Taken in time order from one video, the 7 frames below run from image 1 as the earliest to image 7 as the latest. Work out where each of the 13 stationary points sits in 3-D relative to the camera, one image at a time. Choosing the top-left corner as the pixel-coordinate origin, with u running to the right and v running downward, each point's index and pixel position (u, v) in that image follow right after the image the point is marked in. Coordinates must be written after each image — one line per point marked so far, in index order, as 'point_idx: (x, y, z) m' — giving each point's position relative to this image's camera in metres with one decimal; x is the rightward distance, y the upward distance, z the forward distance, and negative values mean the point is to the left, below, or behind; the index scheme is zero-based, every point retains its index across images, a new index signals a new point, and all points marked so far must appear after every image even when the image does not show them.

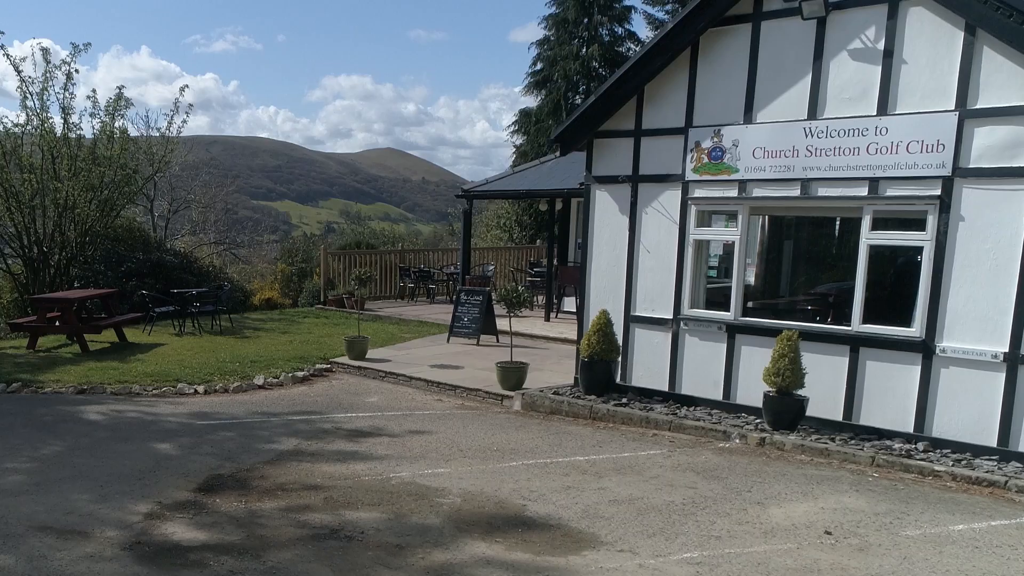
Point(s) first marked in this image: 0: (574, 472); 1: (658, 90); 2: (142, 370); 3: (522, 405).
0: (+0.4, -1.3, +6.7) m
1: (+1.4, +1.8, +8.6) m
2: (-4.3, -1.0, +10.8) m
3: (+0.1, -1.1, +9.0) m
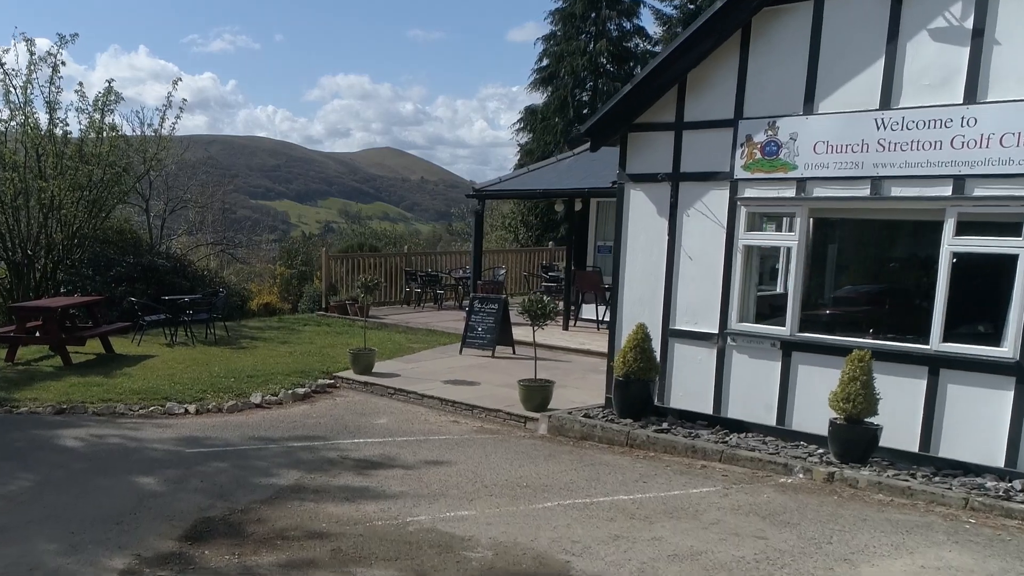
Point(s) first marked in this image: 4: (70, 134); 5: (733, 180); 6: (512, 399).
0: (+0.7, -1.4, +5.8) m
1: (+1.6, +1.7, +7.7) m
2: (-4.1, -1.0, +9.9) m
3: (+0.3, -1.2, +8.1) m
4: (-7.1, +2.5, +15.1) m
5: (+1.8, +0.9, +7.5) m
6: (0.0, -1.1, +9.1) m
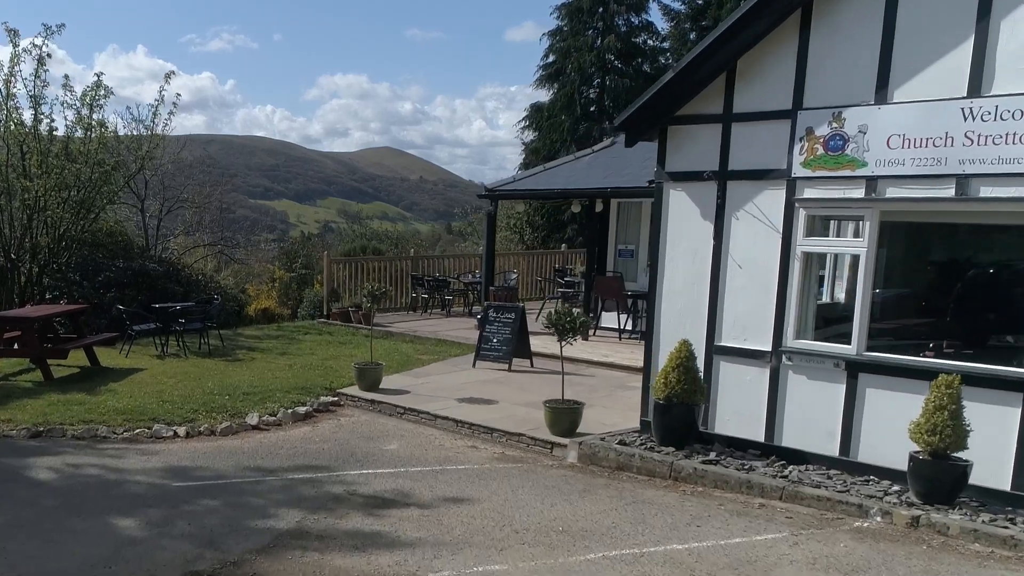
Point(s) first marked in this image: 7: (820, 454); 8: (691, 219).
0: (+0.9, -1.5, +4.9) m
1: (+1.8, +1.7, +6.9) m
2: (-3.9, -1.1, +9.0) m
3: (+0.5, -1.3, +7.3) m
4: (-6.9, +2.4, +14.2) m
5: (+2.0, +0.8, +6.7) m
6: (+0.2, -1.2, +8.2) m
7: (+2.2, -1.2, +6.6) m
8: (+1.4, +0.5, +7.3) m
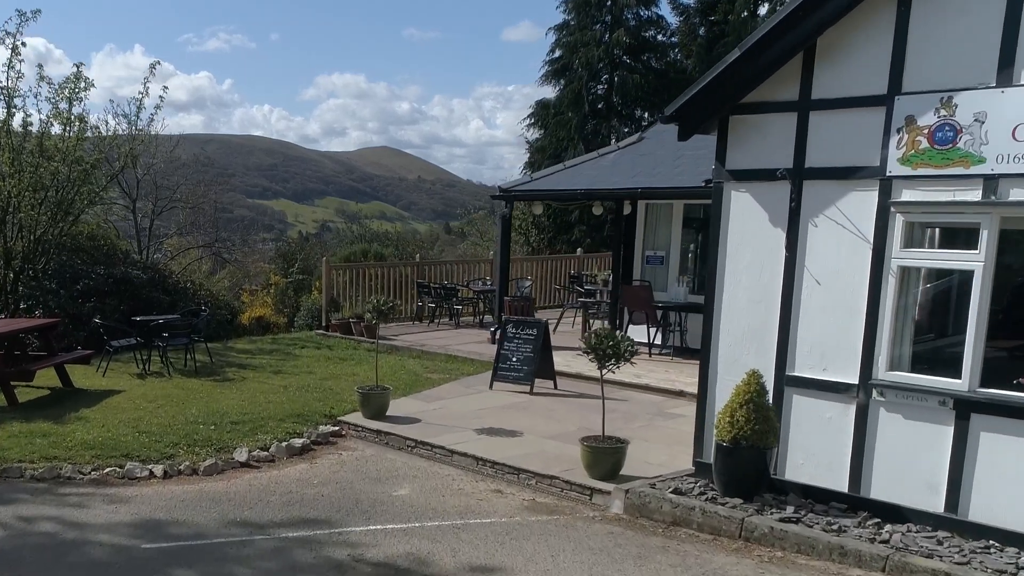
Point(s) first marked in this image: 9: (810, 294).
0: (+1.1, -1.6, +3.8) m
1: (+2.0, +1.5, +5.7) m
2: (-3.6, -1.3, +7.9) m
3: (+0.7, -1.4, +6.1) m
4: (-6.7, +2.3, +13.1) m
5: (+2.2, +0.7, +5.5) m
6: (+0.4, -1.3, +7.1) m
7: (+2.4, -1.3, +5.5) m
8: (+1.6, +0.4, +6.2) m
9: (+1.9, 0.0, +5.9) m
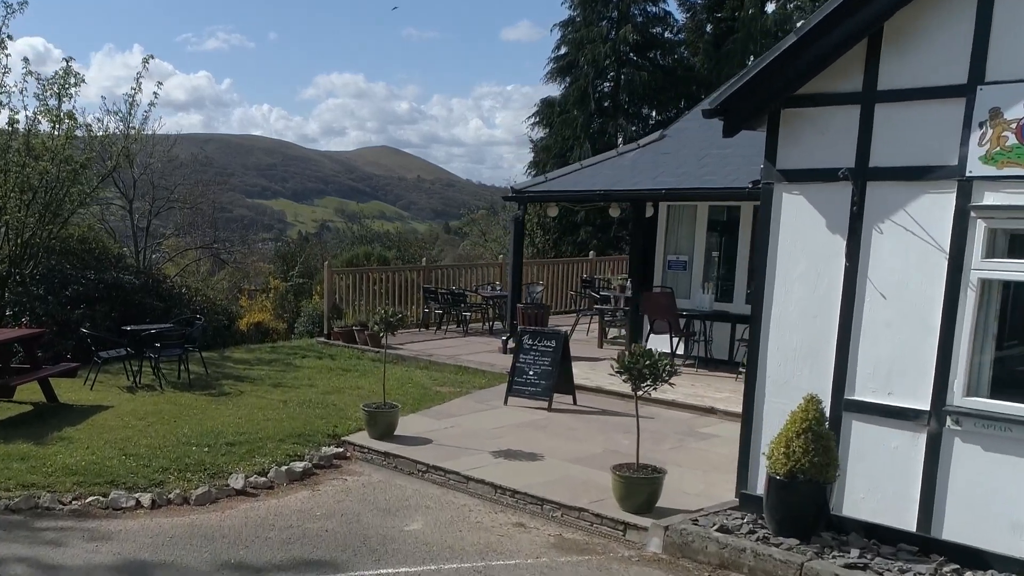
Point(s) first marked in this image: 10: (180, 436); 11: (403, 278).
0: (+1.3, -1.7, +3.2) m
1: (+2.2, +1.4, +5.1) m
2: (-3.5, -1.3, +7.2) m
3: (+0.9, -1.5, +5.5) m
4: (-6.6, +2.2, +12.4) m
5: (+2.4, +0.6, +4.9) m
6: (+0.6, -1.4, +6.5) m
7: (+2.6, -1.4, +4.8) m
8: (+1.8, +0.3, +5.5) m
9: (+2.0, -0.1, +5.3) m
10: (-2.8, -1.3, +7.9) m
11: (-1.5, +0.1, +13.2) m
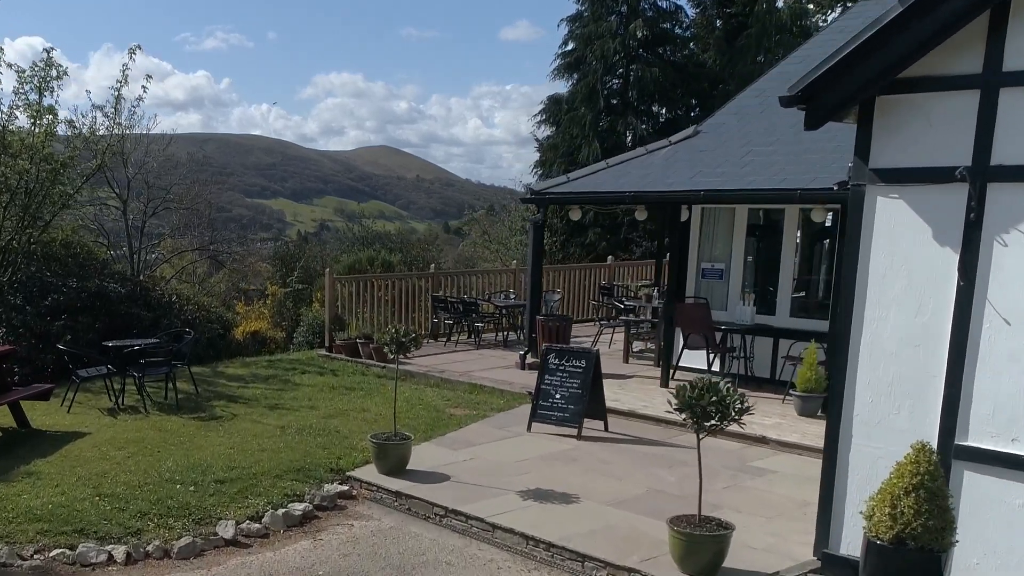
0: (+1.5, -1.8, +2.2) m
1: (+2.4, +1.3, +4.2) m
2: (-3.3, -1.5, +6.3) m
3: (+1.1, -1.6, +4.6) m
4: (-6.4, +2.1, +11.5) m
5: (+2.6, +0.5, +4.0) m
6: (+0.8, -1.5, +5.5) m
7: (+2.8, -1.5, +3.9) m
8: (+2.0, +0.2, +4.6) m
9: (+2.3, -0.2, +4.4) m
10: (-2.6, -1.4, +7.0) m
11: (-1.3, 0.0, +12.3) m
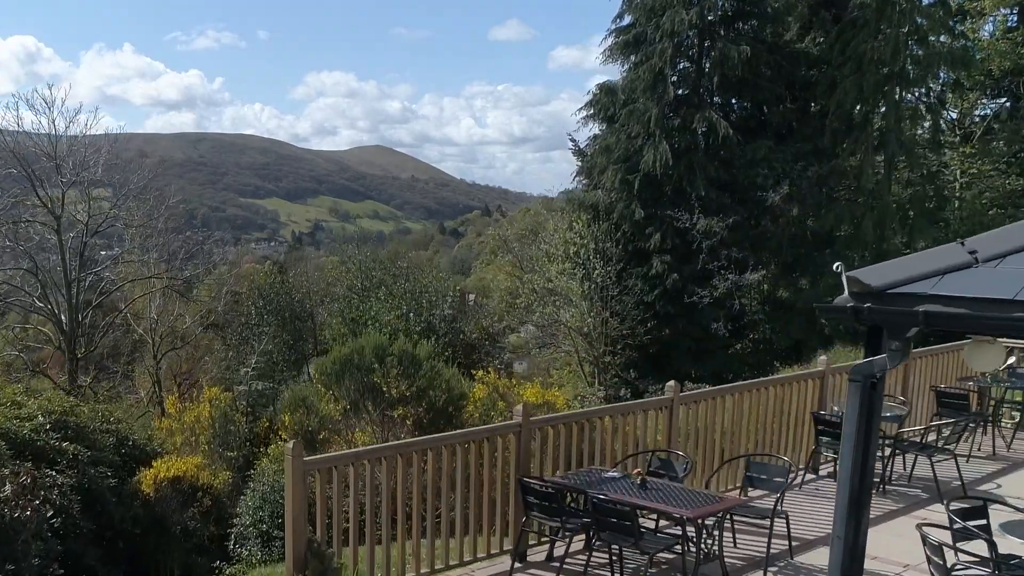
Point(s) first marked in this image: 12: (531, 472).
0: (+2.6, -2.9, -4.3) m
1: (+3.5, +0.3, -2.4) m
2: (-2.1, -2.5, -0.3) m
3: (+2.3, -2.7, -2.0) m
4: (-5.3, +1.0, +4.9) m
5: (+3.7, -0.6, -2.5) m
6: (+1.9, -2.5, -1.0) m
7: (+3.9, -2.5, -2.6) m
8: (+3.1, -0.8, -1.9) m
9: (+3.4, -1.3, -2.2) m
10: (-1.5, -2.4, +0.4) m
11: (-0.2, -1.0, +5.7) m
12: (0.0, -1.1, +6.0) m
